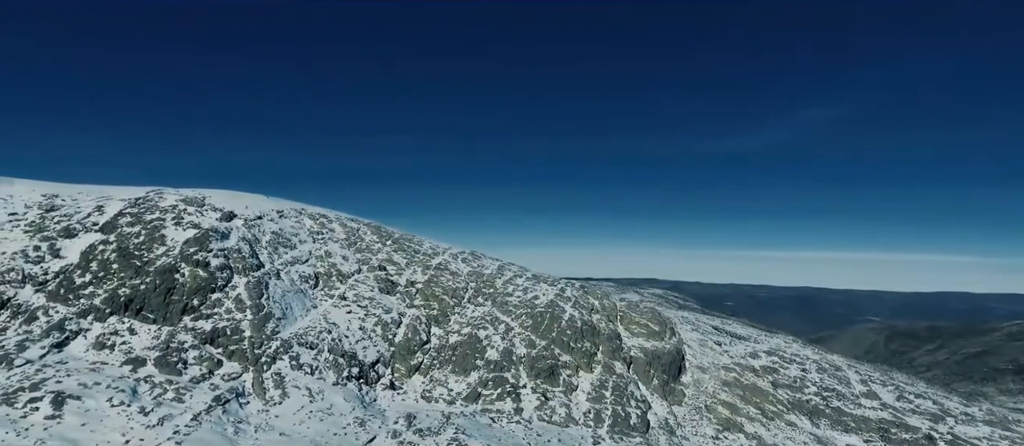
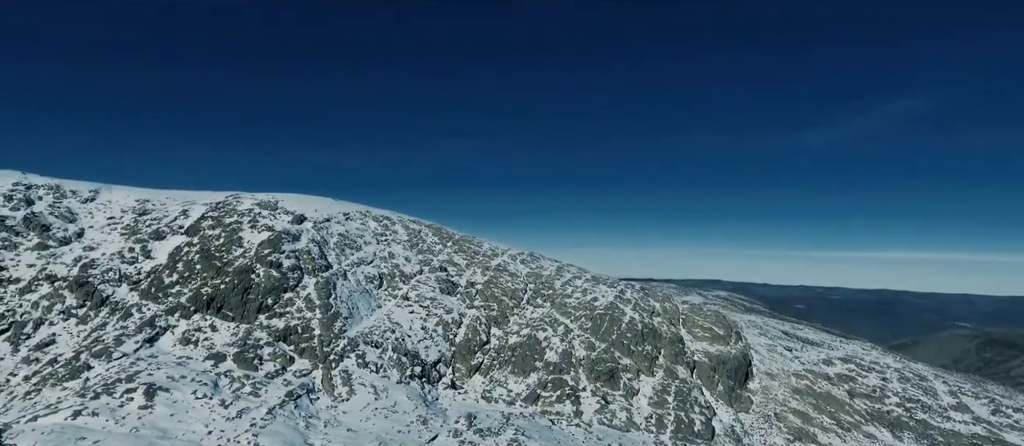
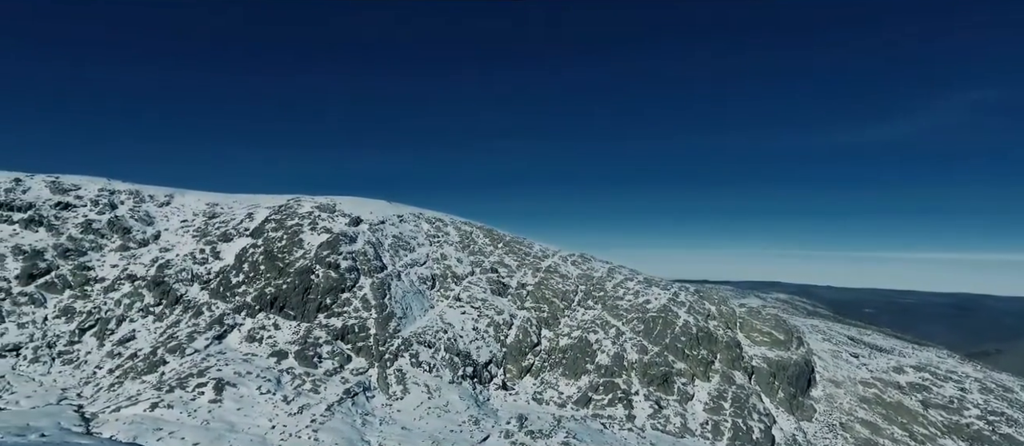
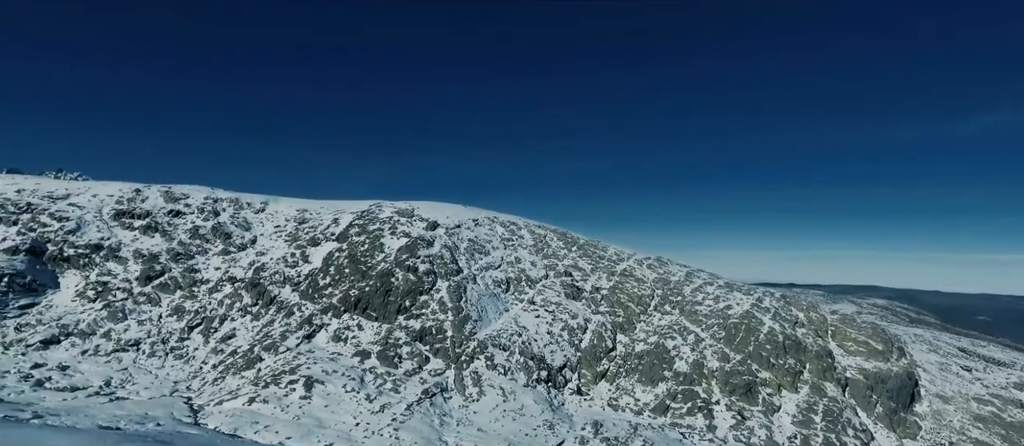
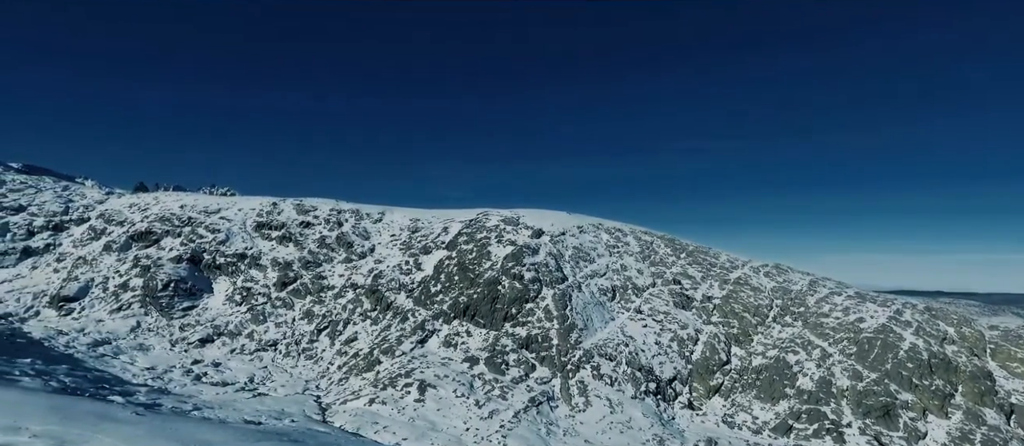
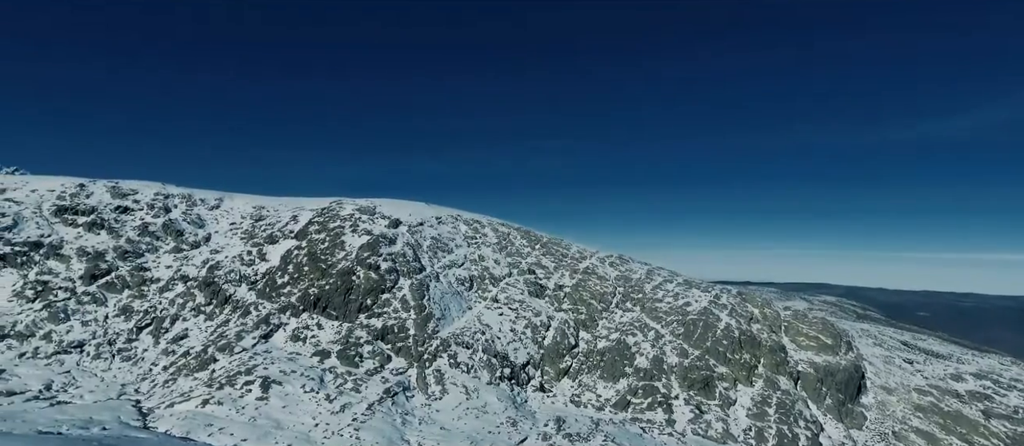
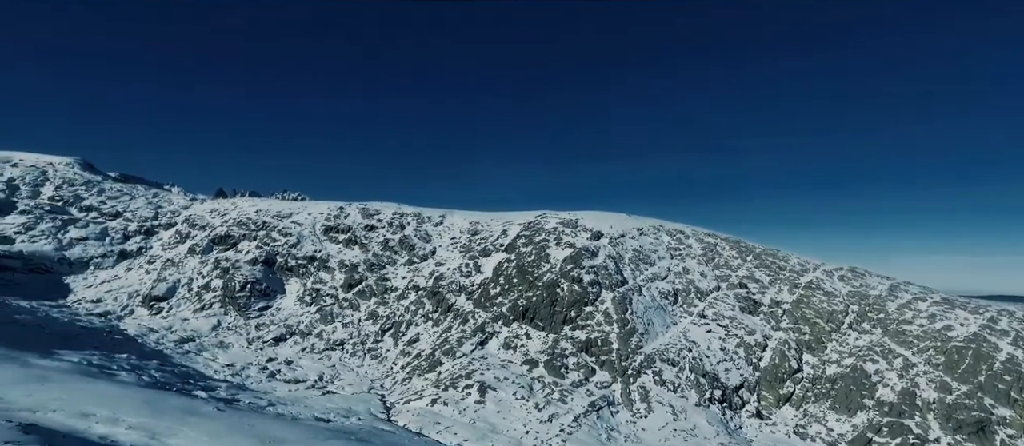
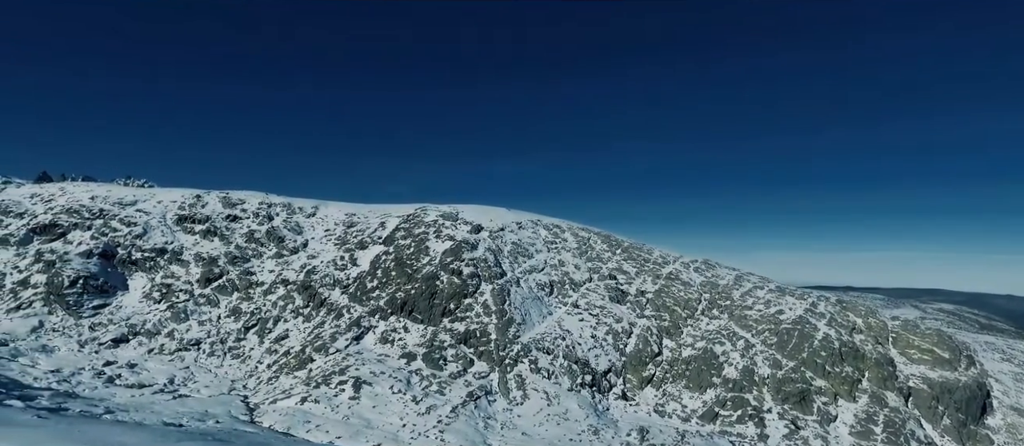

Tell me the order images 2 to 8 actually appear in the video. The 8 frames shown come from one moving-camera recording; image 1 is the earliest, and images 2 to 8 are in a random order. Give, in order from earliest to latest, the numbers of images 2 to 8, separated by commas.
2, 3, 6, 4, 8, 5, 7
